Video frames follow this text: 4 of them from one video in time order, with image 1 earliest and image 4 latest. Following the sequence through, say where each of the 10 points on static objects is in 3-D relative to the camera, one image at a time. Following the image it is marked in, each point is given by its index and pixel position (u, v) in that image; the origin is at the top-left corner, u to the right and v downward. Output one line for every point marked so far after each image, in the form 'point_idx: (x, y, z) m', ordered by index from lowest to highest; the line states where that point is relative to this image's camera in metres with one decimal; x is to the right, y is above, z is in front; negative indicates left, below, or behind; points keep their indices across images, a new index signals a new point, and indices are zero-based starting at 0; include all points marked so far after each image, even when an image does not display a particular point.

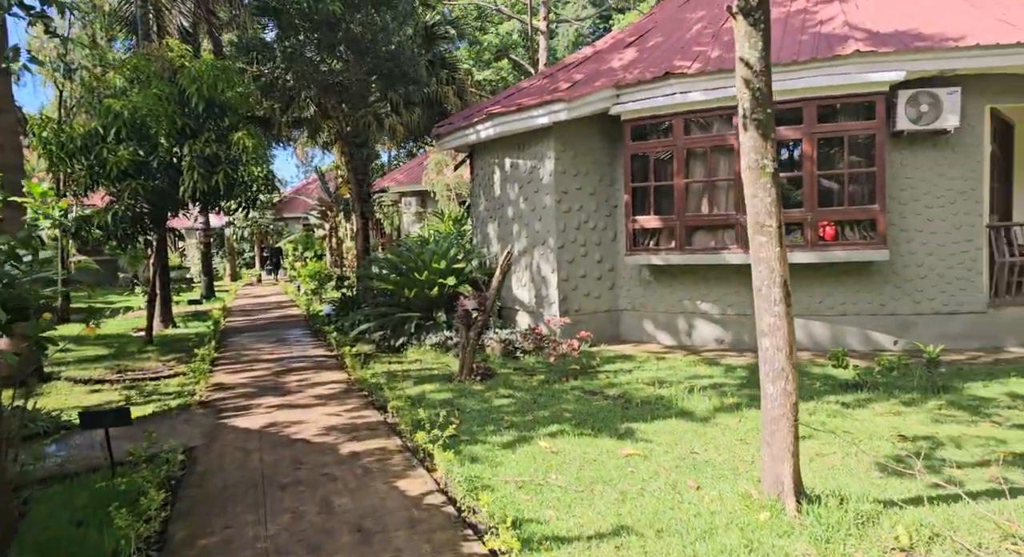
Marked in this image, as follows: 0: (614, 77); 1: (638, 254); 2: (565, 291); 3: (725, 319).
0: (+1.3, +2.5, +11.1) m
1: (+1.6, +0.3, +11.1) m
2: (+0.7, -0.2, +11.3) m
3: (+2.6, -0.5, +11.0) m
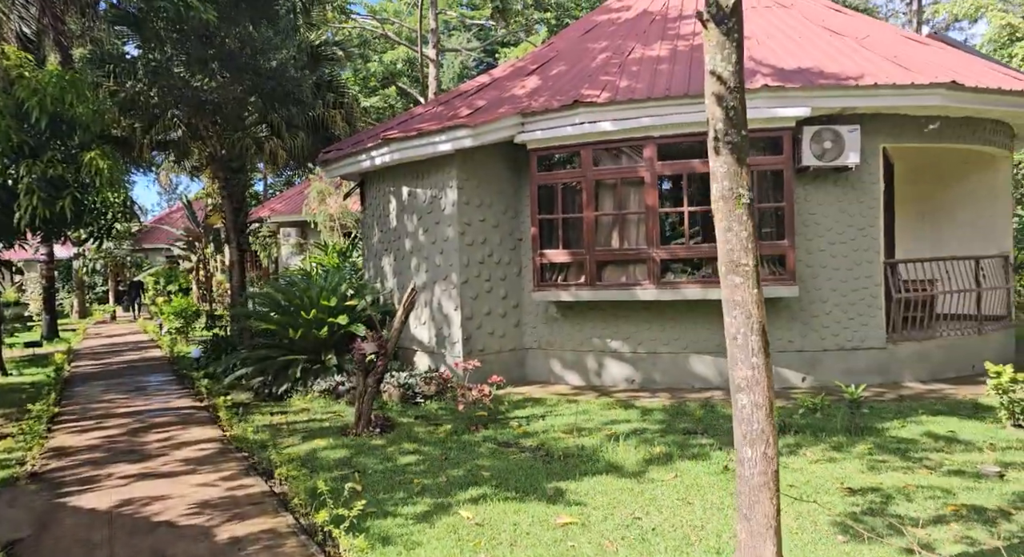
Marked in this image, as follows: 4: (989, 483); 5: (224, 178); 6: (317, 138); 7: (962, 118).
0: (+0.1, +2.0, +10.5) m
1: (+0.4, -0.1, +10.5) m
2: (-0.5, -0.6, +10.5) m
3: (+1.4, -0.9, +10.4) m
4: (+3.3, -1.4, +6.2) m
5: (-4.4, +1.5, +13.6) m
6: (-3.2, +2.3, +14.4) m
7: (+5.5, +1.9, +11.1) m
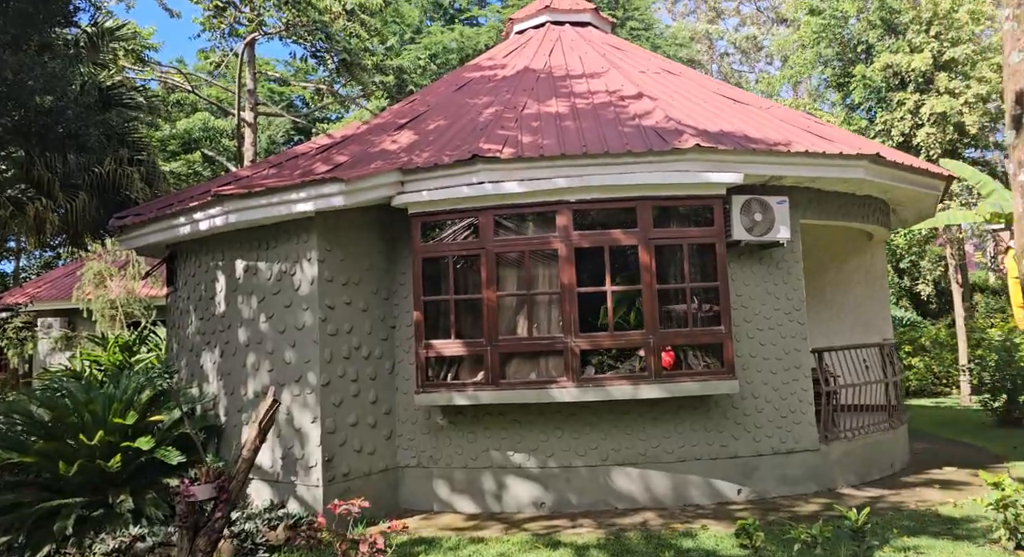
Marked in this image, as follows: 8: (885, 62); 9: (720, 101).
0: (-1.1, +1.1, +8.4) m
1: (-0.7, -1.0, +8.2) m
2: (-1.6, -1.5, +8.0) m
3: (+0.3, -1.8, +8.3) m
4: (+3.1, -1.9, +4.6) m
5: (-6.1, +0.3, +10.2) m
6: (-5.2, +1.0, +11.4) m
7: (+4.0, +0.9, +10.2) m
8: (+7.3, +4.2, +17.5) m
9: (+2.3, +1.9, +9.8) m
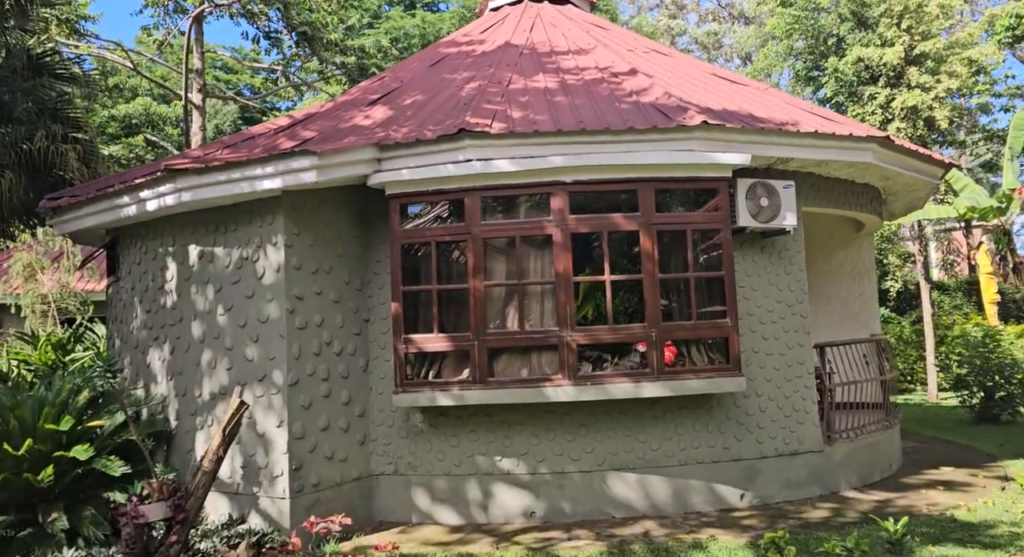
0: (-1.2, +1.2, +7.5) m
1: (-0.8, -0.9, +7.4) m
2: (-1.7, -1.4, +7.1) m
3: (+0.2, -1.7, +7.6) m
4: (+3.2, -1.8, +4.0) m
5: (-6.3, +0.4, +9.1) m
6: (-5.5, +1.1, +10.3) m
7: (+3.8, +1.0, +9.7) m
8: (+6.6, +4.3, +17.2) m
9: (+2.1, +2.0, +9.2) m
